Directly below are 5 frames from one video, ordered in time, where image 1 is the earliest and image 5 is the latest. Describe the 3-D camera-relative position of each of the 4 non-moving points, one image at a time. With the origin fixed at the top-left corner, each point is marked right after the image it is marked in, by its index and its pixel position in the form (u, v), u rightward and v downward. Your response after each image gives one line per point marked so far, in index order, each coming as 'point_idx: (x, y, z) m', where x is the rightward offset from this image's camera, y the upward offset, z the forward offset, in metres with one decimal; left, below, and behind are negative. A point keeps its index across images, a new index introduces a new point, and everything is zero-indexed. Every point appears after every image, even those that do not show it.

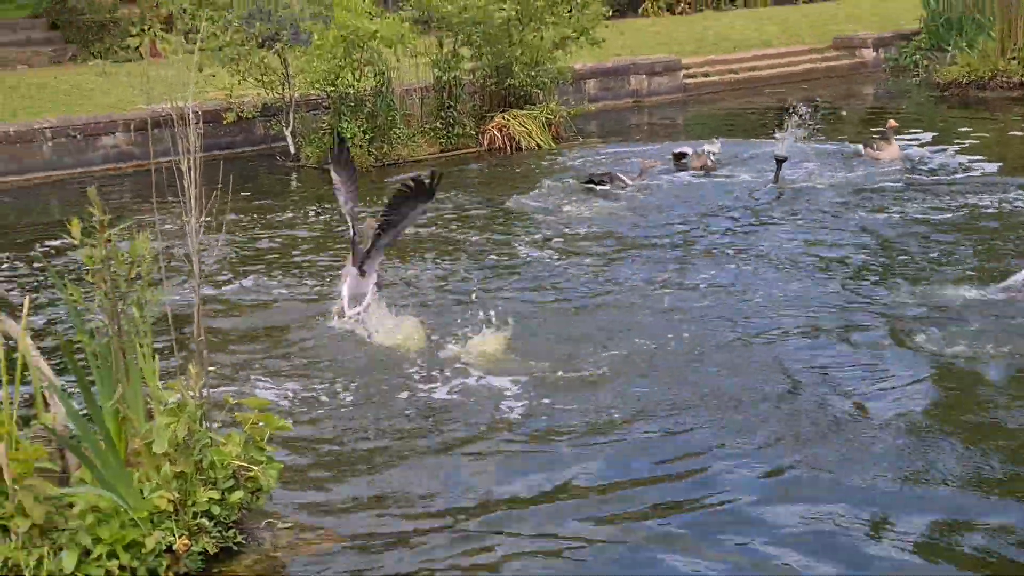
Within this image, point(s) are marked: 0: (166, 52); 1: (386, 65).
0: (-3.2, +2.2, +10.1) m
1: (-1.6, +2.7, +13.3) m
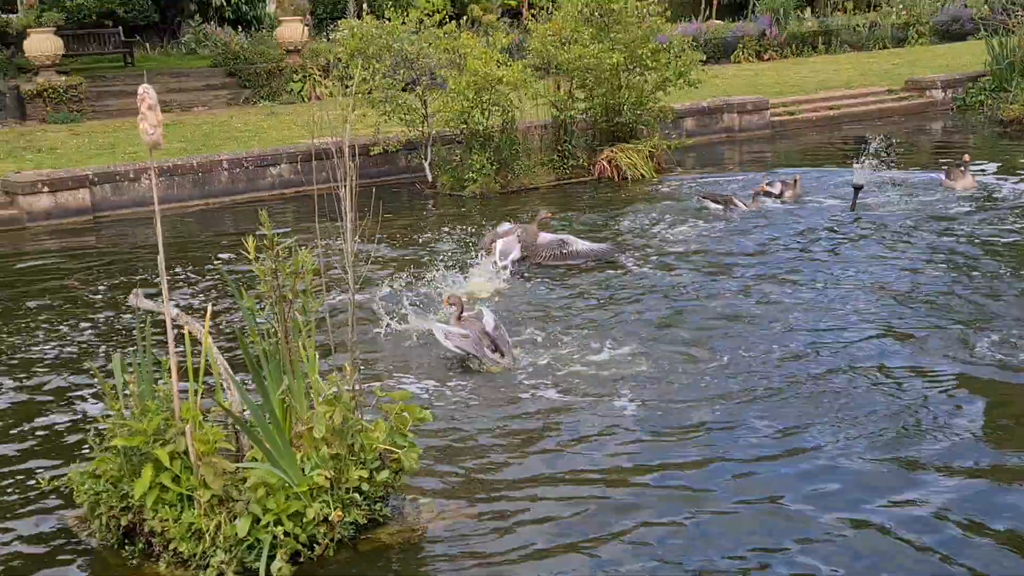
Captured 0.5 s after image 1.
0: (-2.0, +2.1, +11.8) m
1: (-0.1, +2.6, +14.8) m
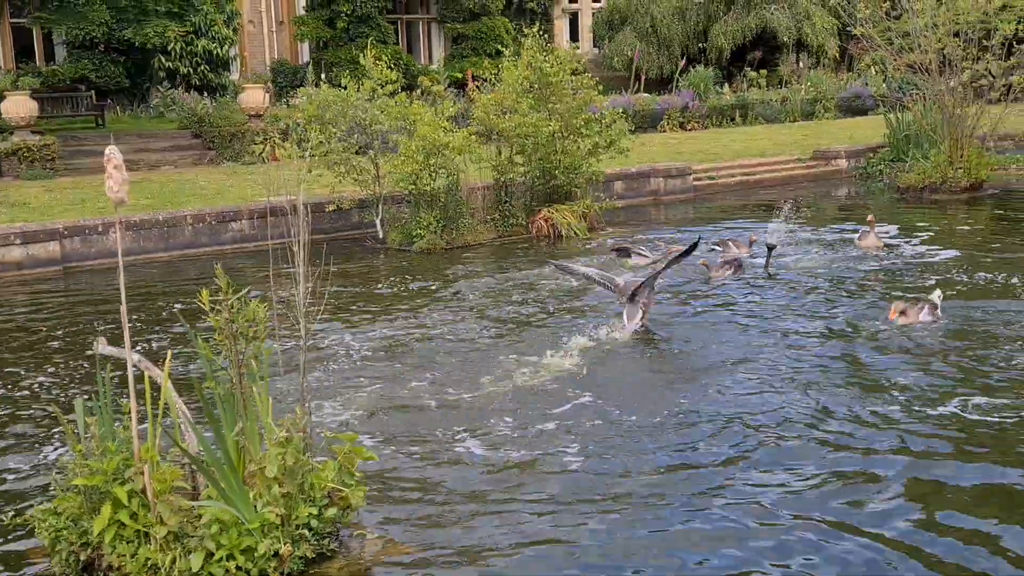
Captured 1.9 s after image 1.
0: (-2.6, +1.5, +12.6) m
1: (-0.8, +1.8, +15.7) m
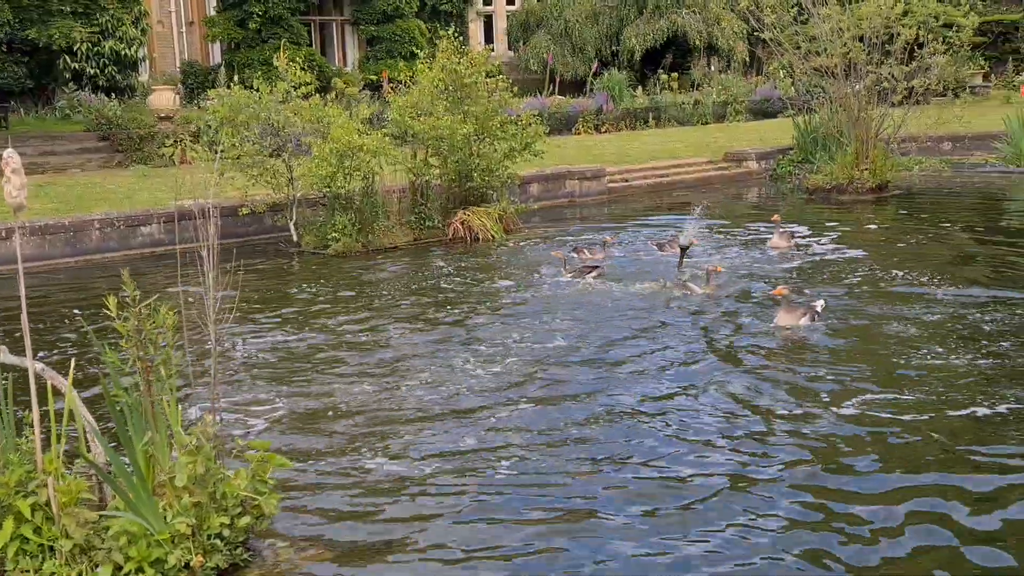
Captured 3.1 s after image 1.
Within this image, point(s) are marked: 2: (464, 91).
0: (-3.6, +1.5, +12.4) m
1: (-2.0, +1.7, +15.6) m
2: (-0.7, +3.0, +16.1) m
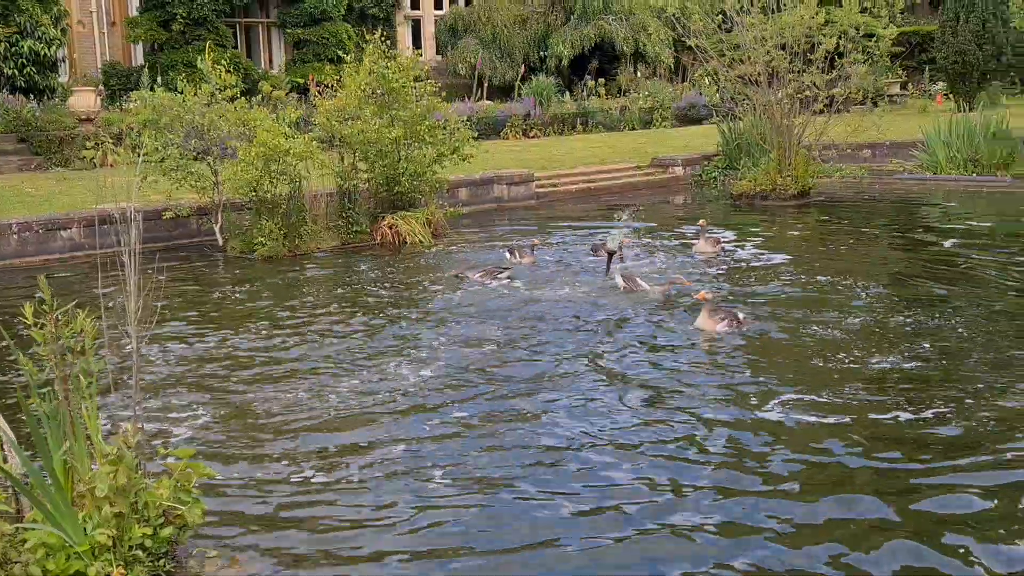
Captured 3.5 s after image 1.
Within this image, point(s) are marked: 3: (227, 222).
0: (-4.4, +1.4, +12.1) m
1: (-3.0, +1.6, +15.5) m
2: (-1.7, +2.9, +16.1) m
3: (-4.3, +1.0, +16.1) m
